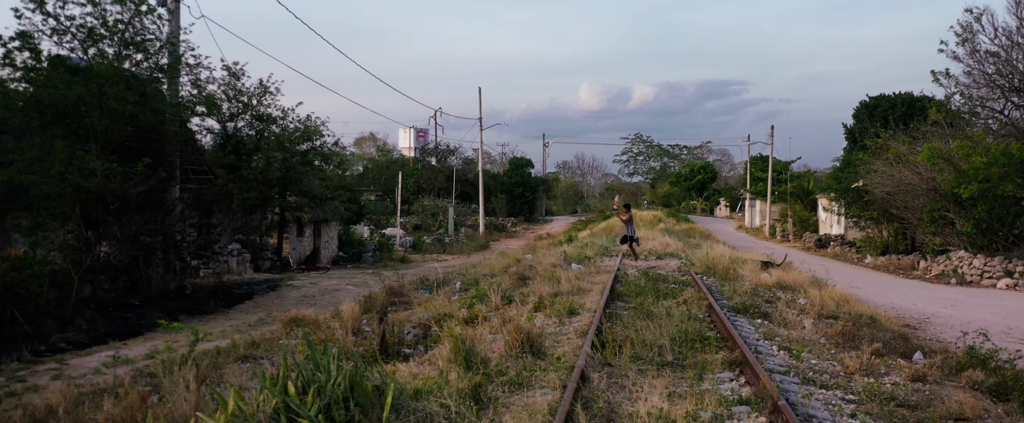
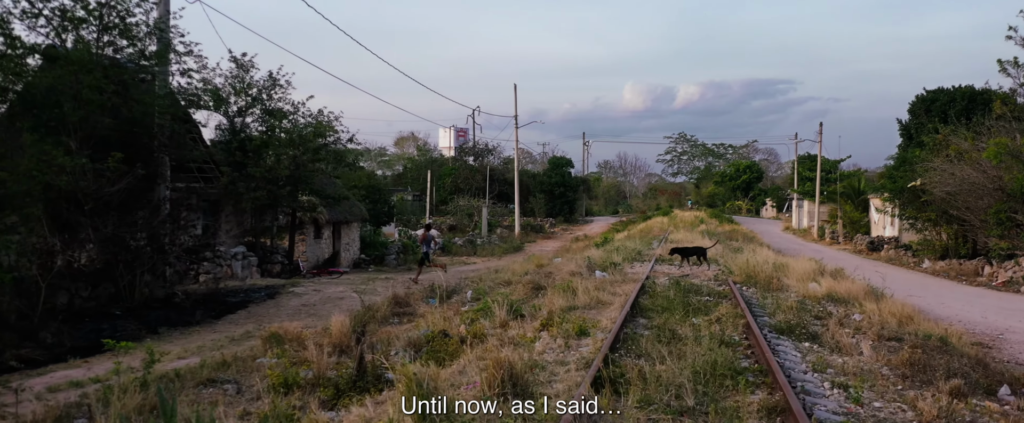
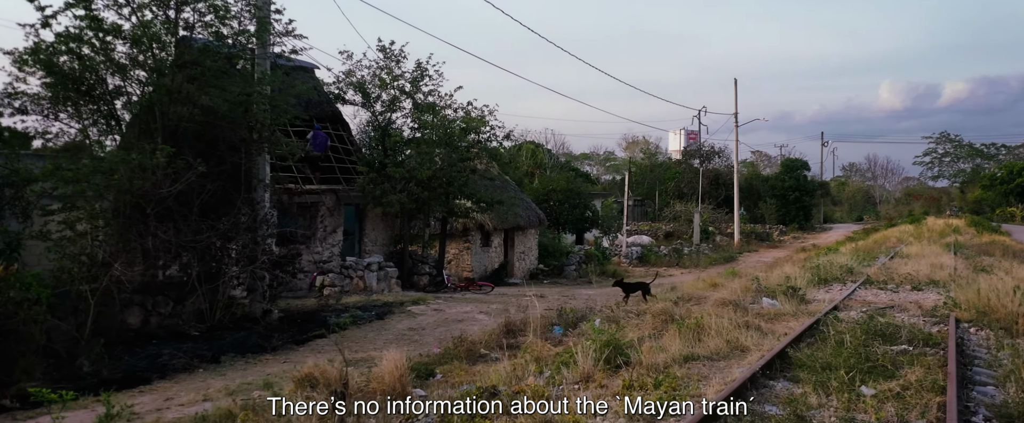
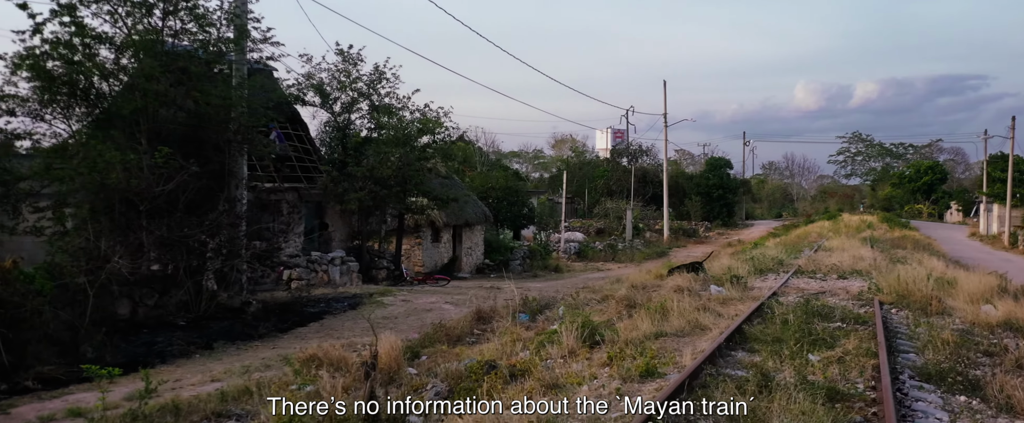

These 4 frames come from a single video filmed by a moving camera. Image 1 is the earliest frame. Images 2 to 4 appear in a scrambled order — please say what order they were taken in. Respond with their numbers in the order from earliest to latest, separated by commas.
2, 4, 3
